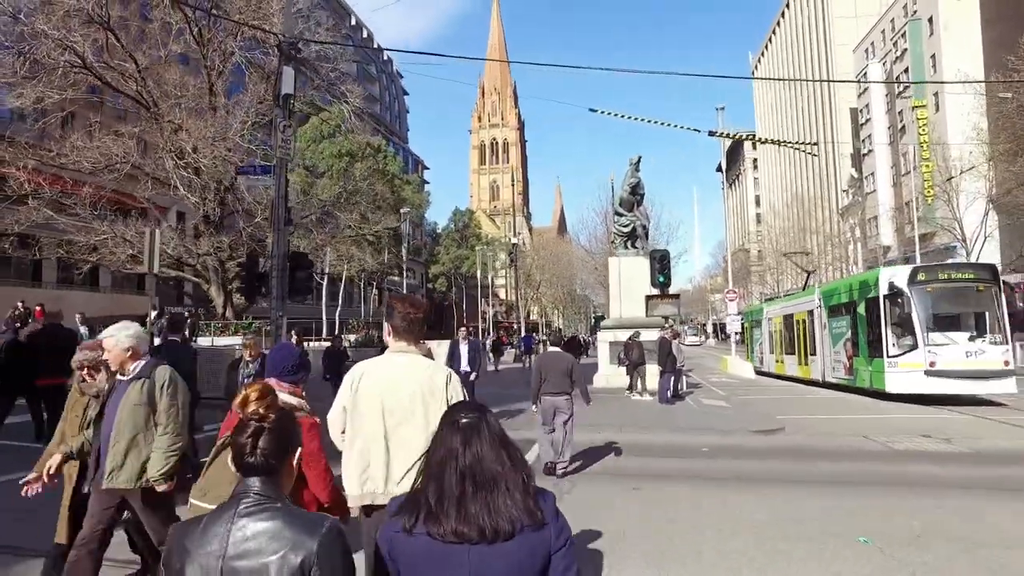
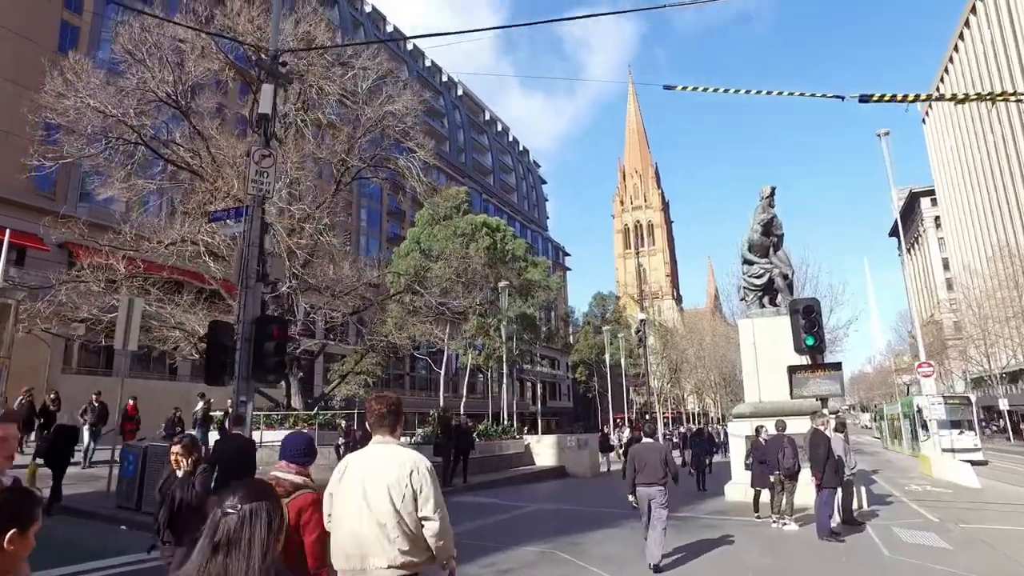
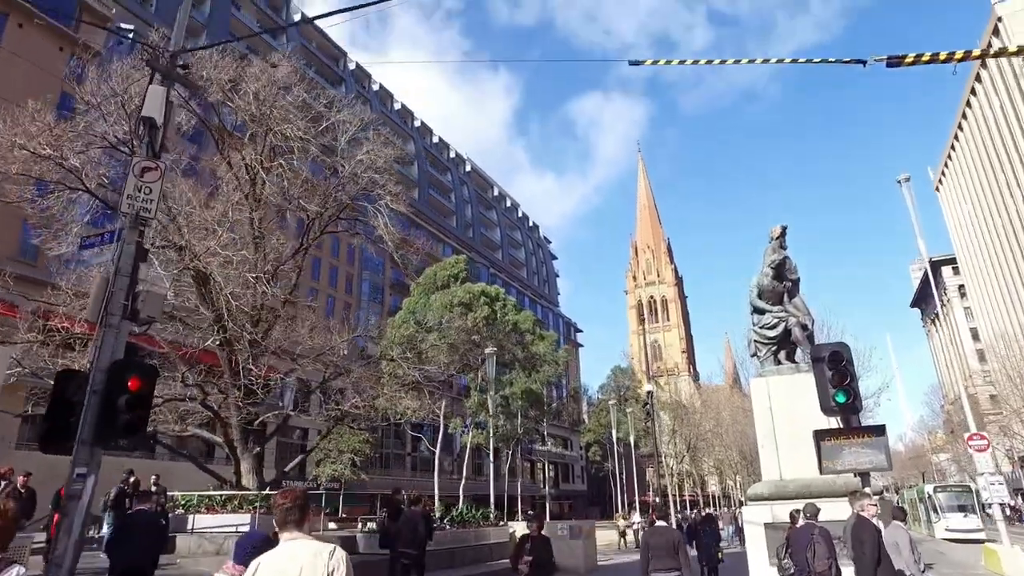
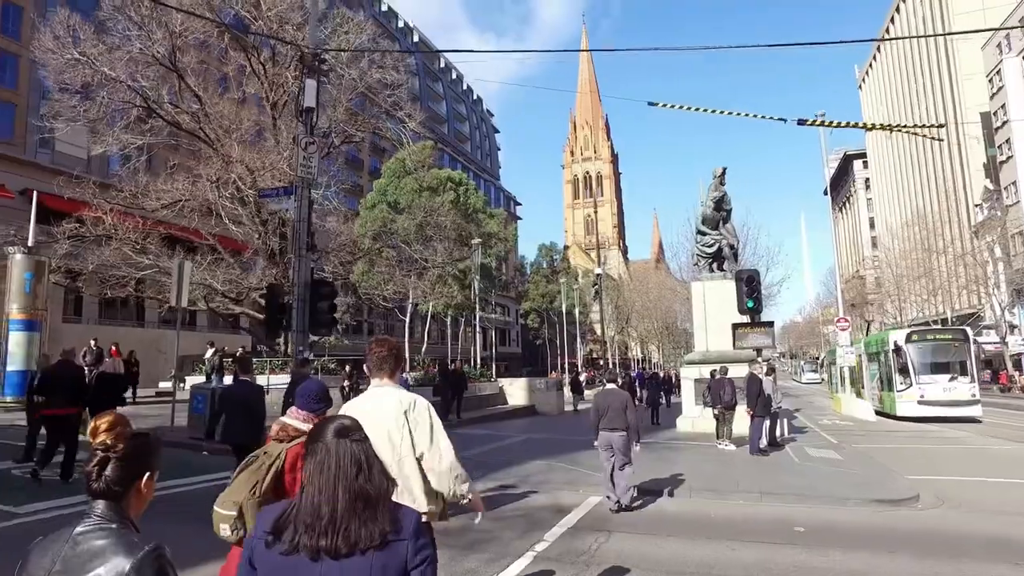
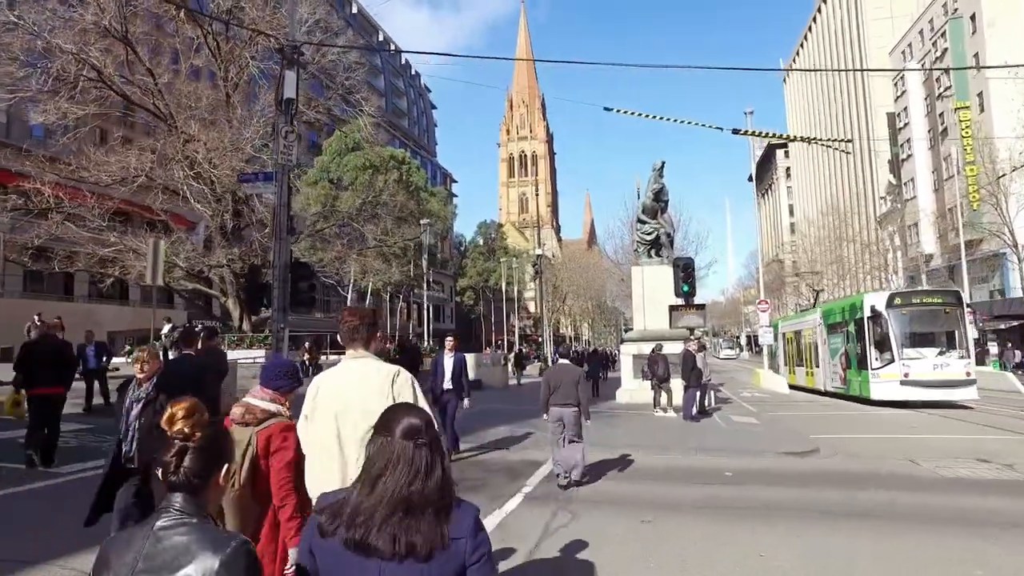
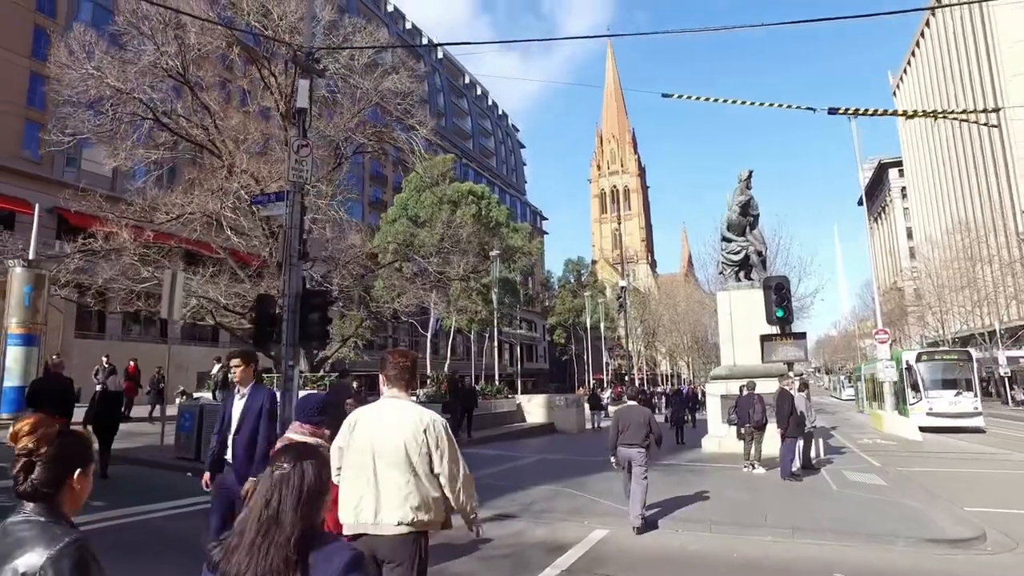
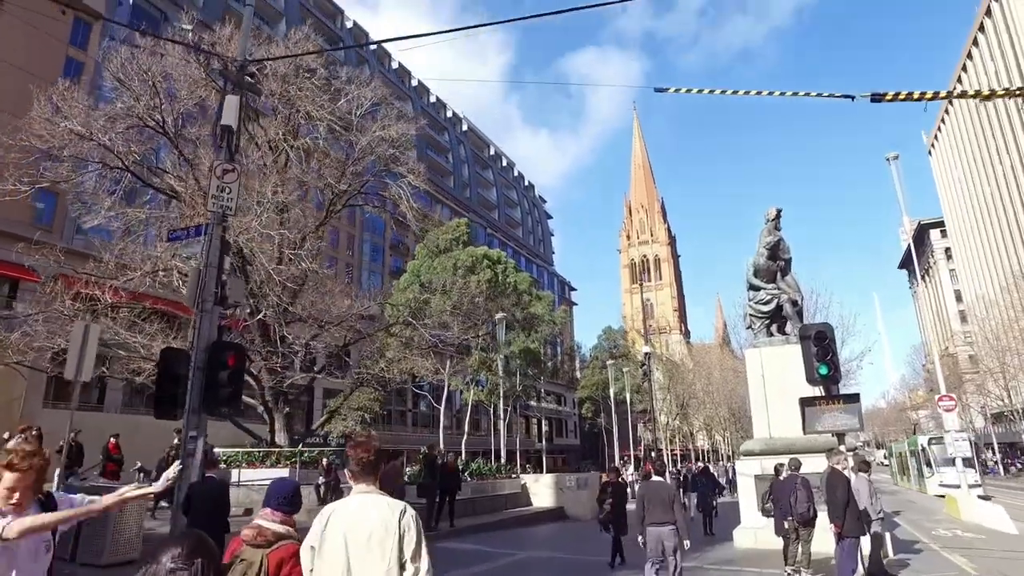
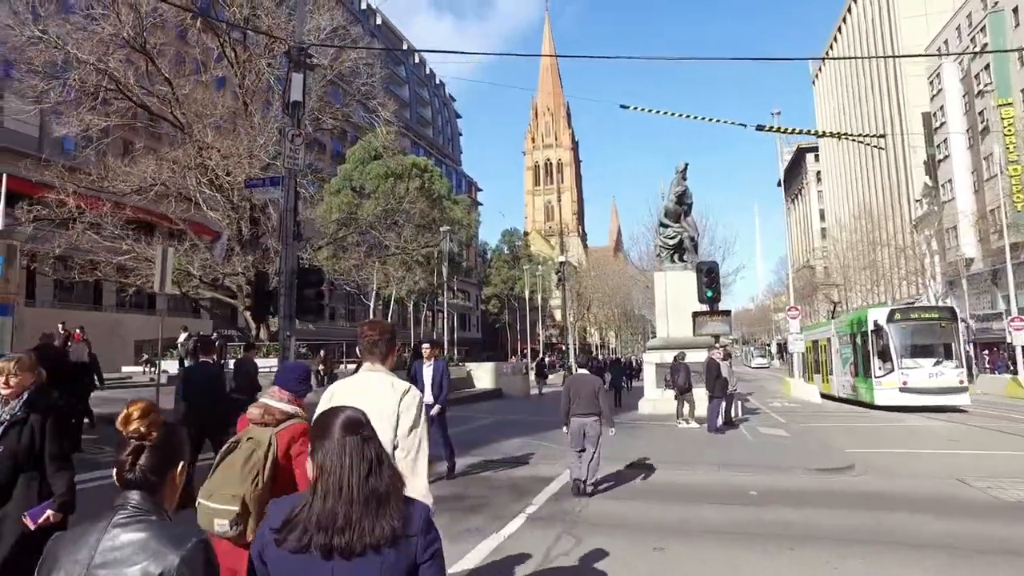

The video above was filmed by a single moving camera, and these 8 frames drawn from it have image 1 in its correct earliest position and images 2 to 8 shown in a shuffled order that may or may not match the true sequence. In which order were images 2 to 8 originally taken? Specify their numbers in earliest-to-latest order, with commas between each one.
5, 8, 4, 6, 2, 7, 3
